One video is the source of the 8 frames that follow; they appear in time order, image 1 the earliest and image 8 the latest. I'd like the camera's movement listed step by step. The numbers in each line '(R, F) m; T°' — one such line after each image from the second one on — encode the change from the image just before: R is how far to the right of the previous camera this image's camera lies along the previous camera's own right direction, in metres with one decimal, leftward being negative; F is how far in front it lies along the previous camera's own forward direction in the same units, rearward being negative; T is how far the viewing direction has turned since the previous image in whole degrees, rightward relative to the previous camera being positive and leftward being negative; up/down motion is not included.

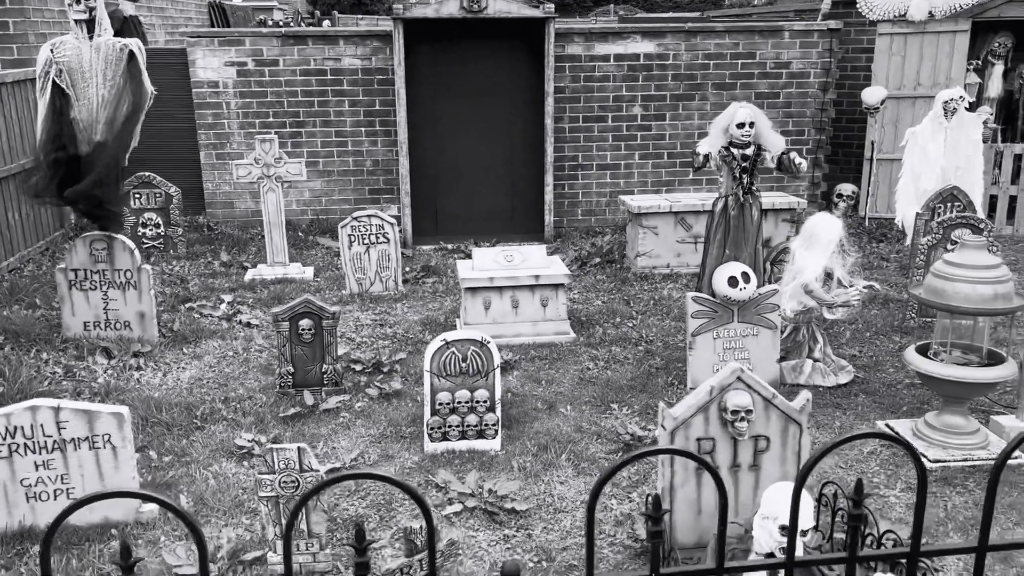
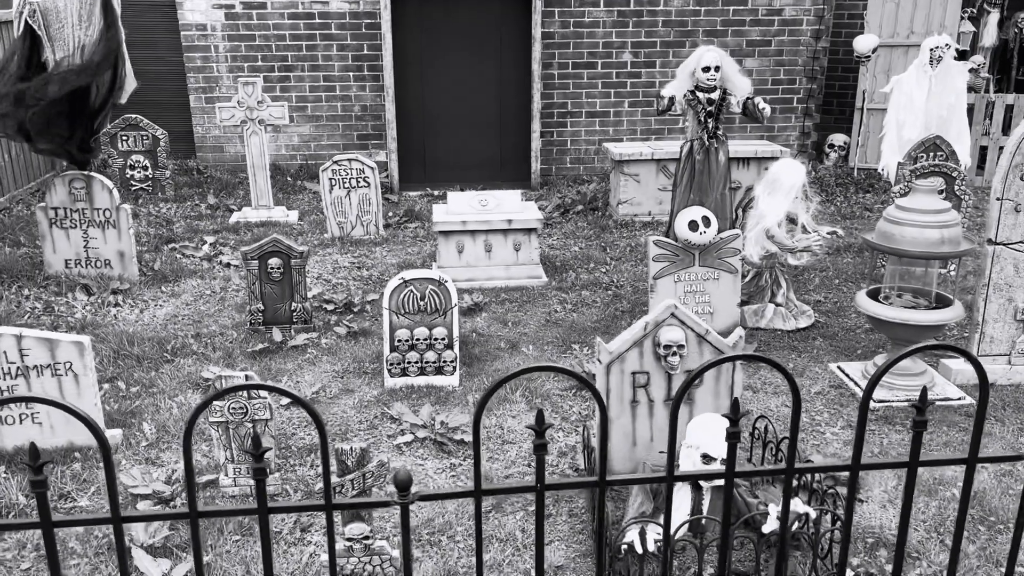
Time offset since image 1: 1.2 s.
(+0.3, -0.1) m; -1°
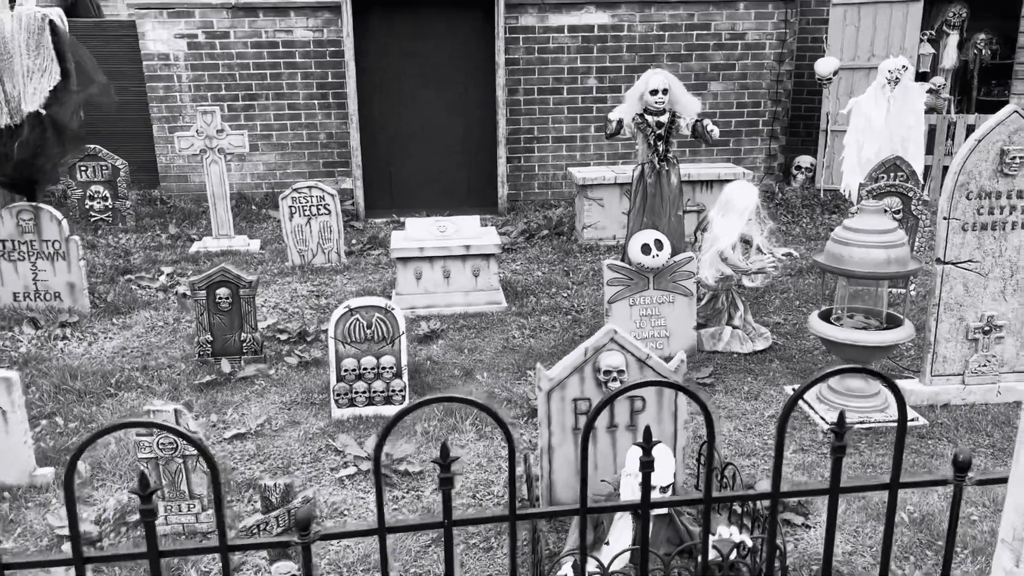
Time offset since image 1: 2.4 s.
(+0.2, +0.1) m; +1°
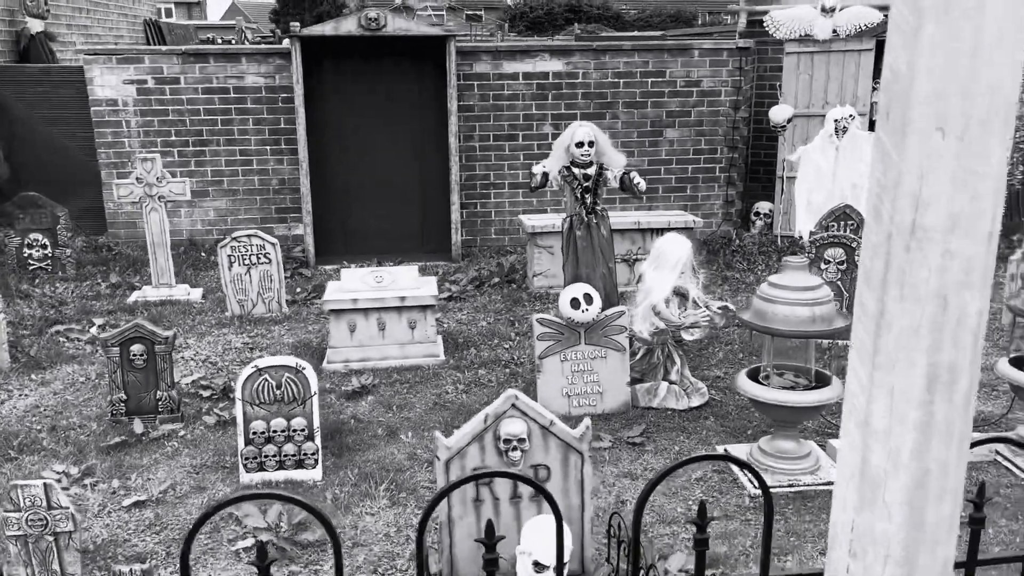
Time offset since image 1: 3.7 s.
(+0.4, +0.2) m; +1°
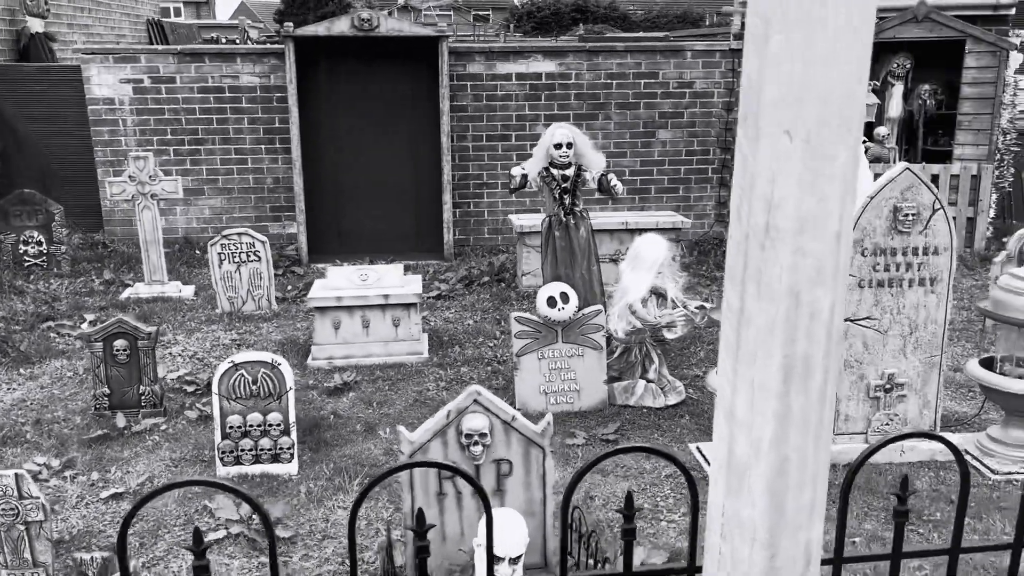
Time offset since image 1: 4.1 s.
(+0.2, -0.1) m; 0°
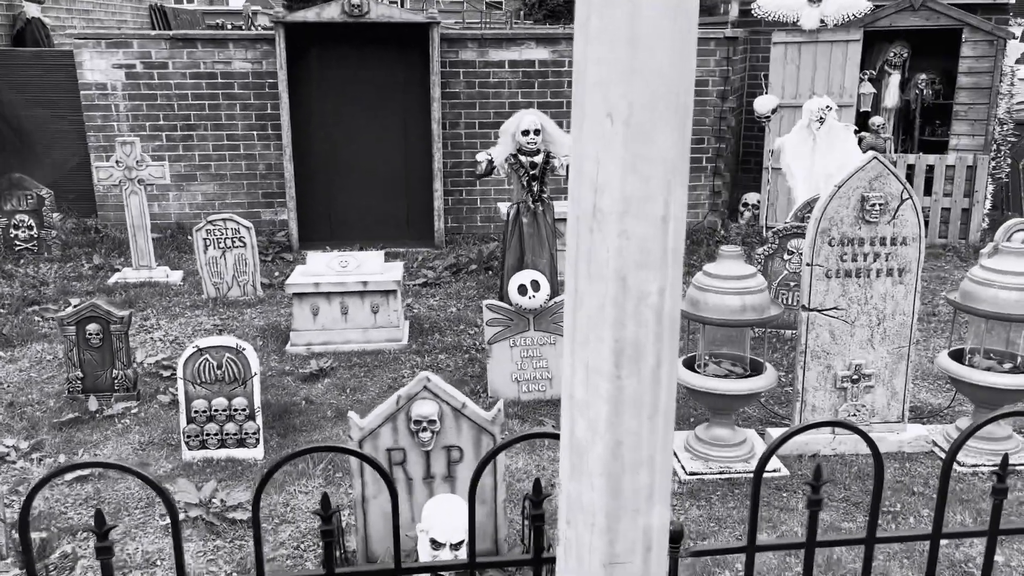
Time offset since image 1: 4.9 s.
(+0.3, 0.0) m; -1°
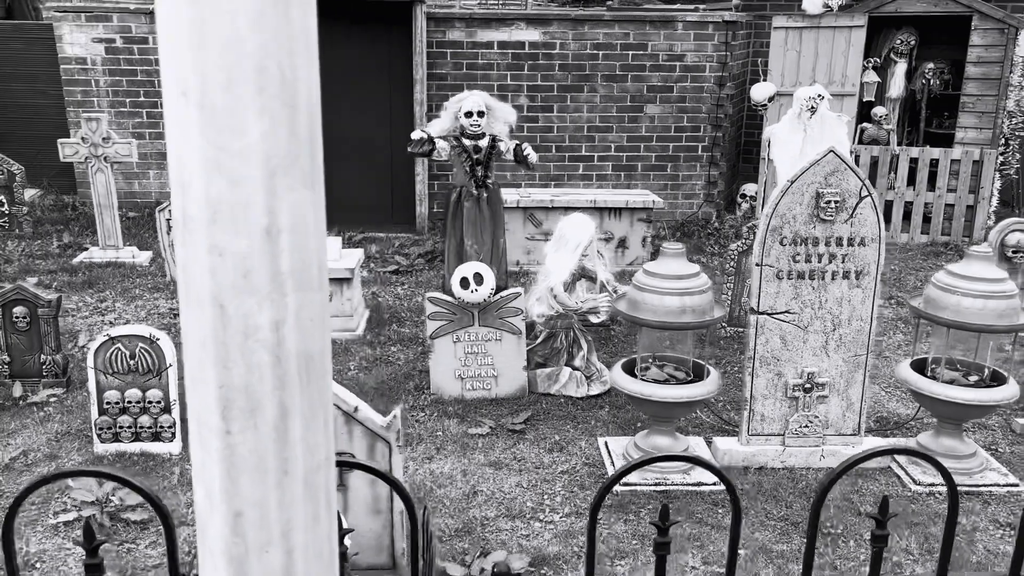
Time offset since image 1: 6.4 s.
(+0.5, +0.3) m; -2°
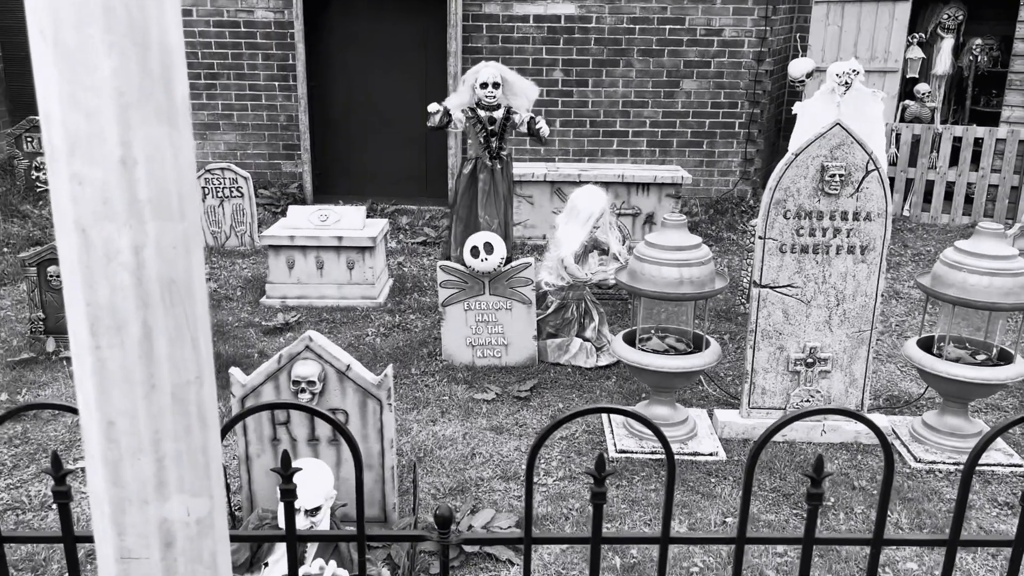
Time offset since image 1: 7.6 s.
(+0.3, -0.1) m; -3°
